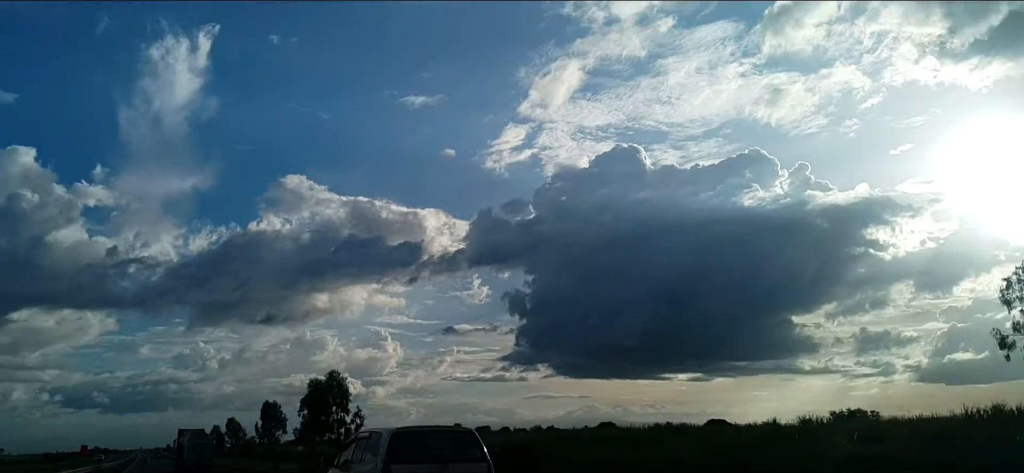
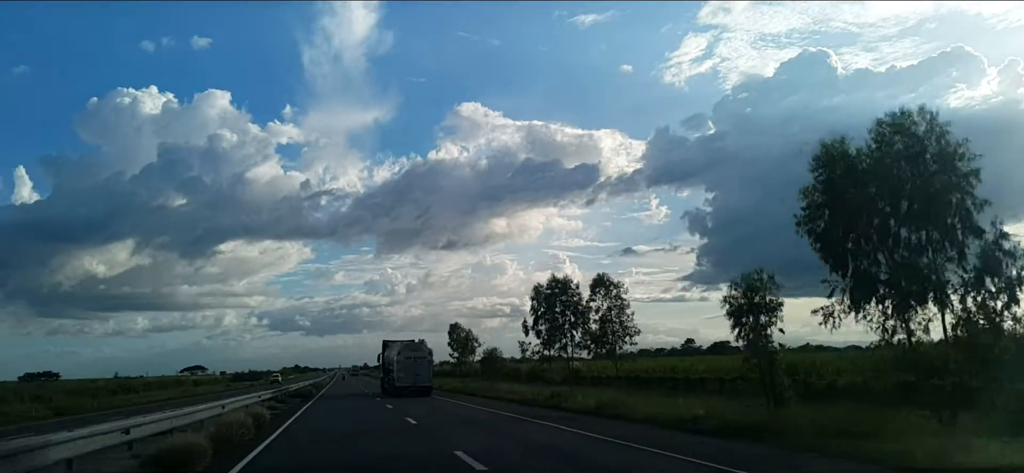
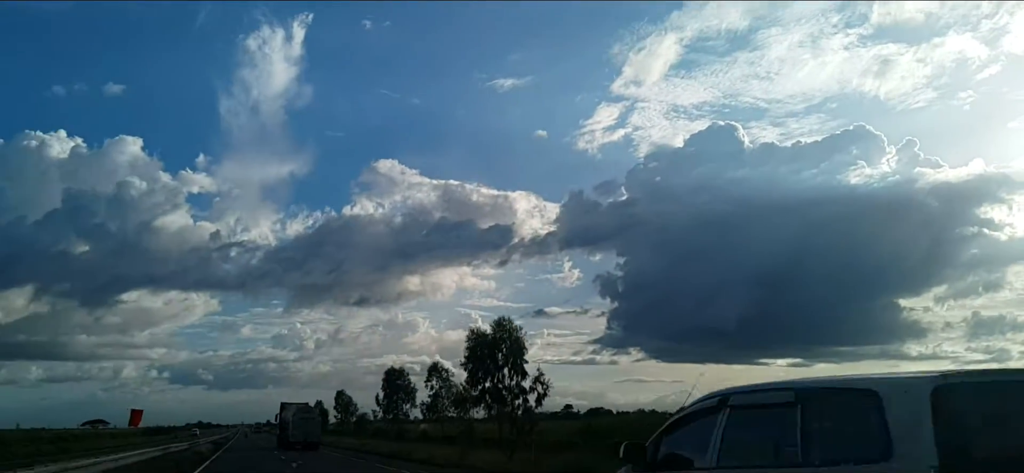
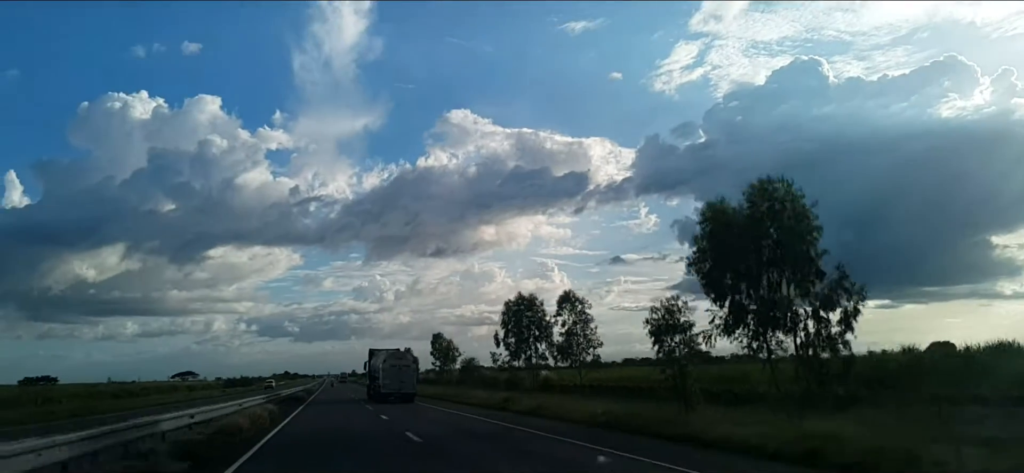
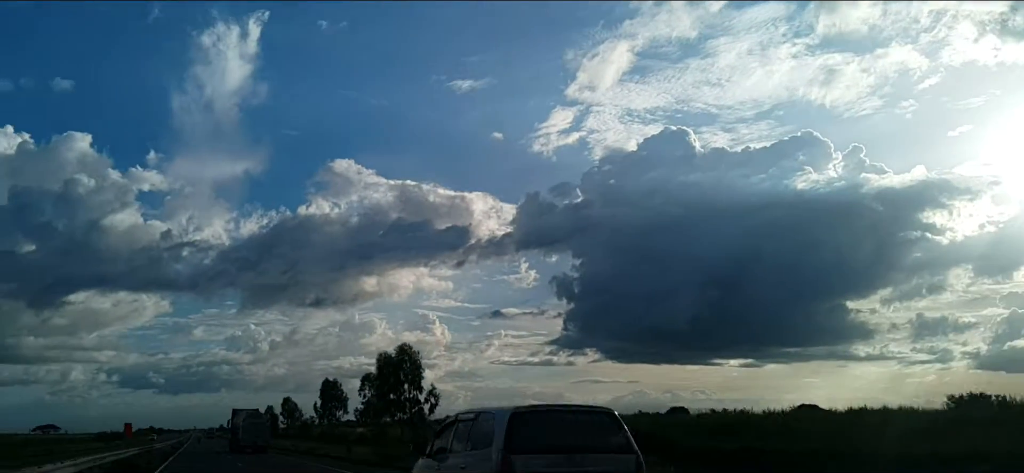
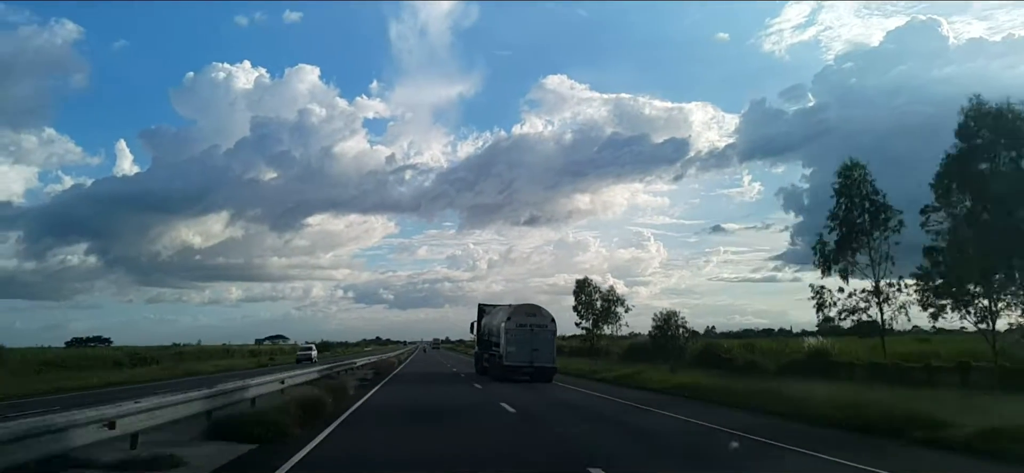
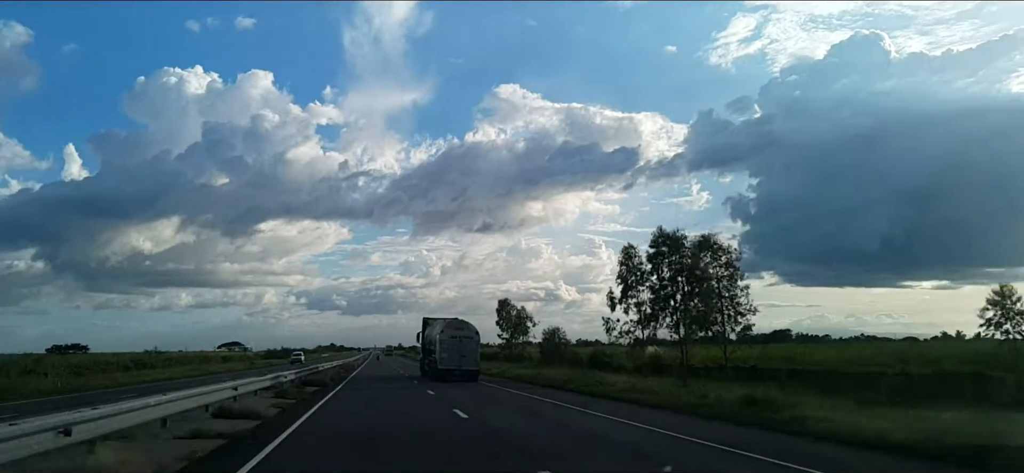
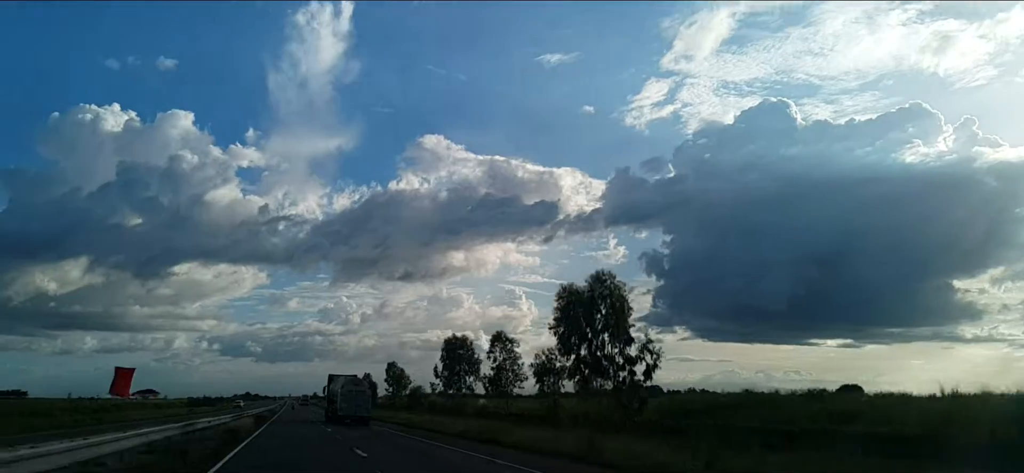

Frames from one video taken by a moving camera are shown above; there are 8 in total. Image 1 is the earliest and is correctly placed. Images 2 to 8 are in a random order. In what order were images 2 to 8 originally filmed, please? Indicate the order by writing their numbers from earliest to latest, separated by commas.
5, 3, 8, 4, 2, 7, 6
